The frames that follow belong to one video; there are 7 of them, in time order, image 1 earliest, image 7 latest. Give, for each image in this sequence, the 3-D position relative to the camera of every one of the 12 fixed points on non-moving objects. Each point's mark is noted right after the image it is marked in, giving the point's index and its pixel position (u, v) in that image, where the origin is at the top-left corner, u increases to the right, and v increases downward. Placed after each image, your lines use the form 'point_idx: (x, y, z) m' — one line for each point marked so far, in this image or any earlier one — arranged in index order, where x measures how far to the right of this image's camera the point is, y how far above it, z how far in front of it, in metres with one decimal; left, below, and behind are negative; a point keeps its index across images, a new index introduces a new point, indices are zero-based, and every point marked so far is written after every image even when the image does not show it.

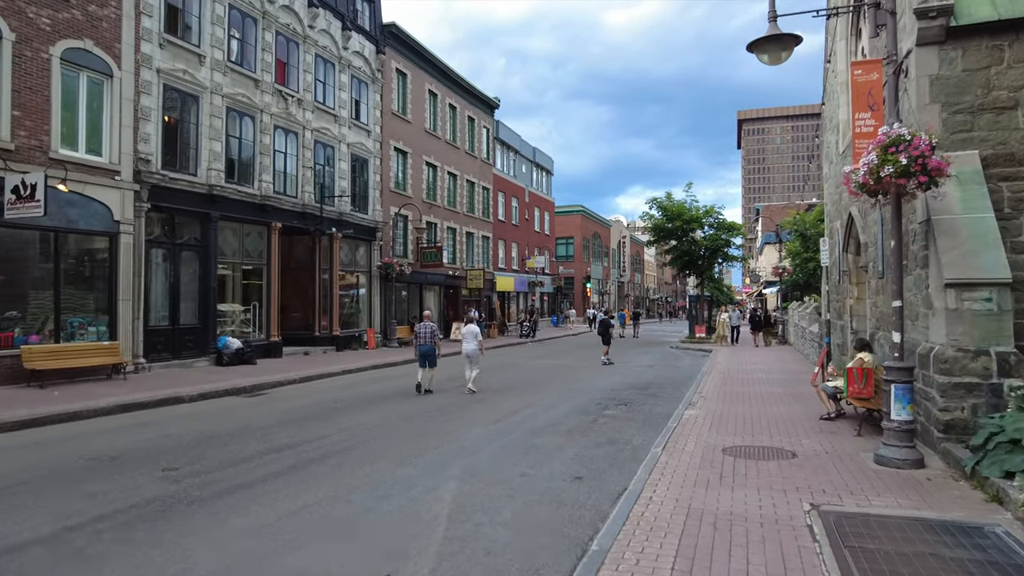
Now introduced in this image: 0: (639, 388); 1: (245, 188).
0: (+2.9, -2.3, +15.1) m
1: (-7.7, +2.9, +19.3) m
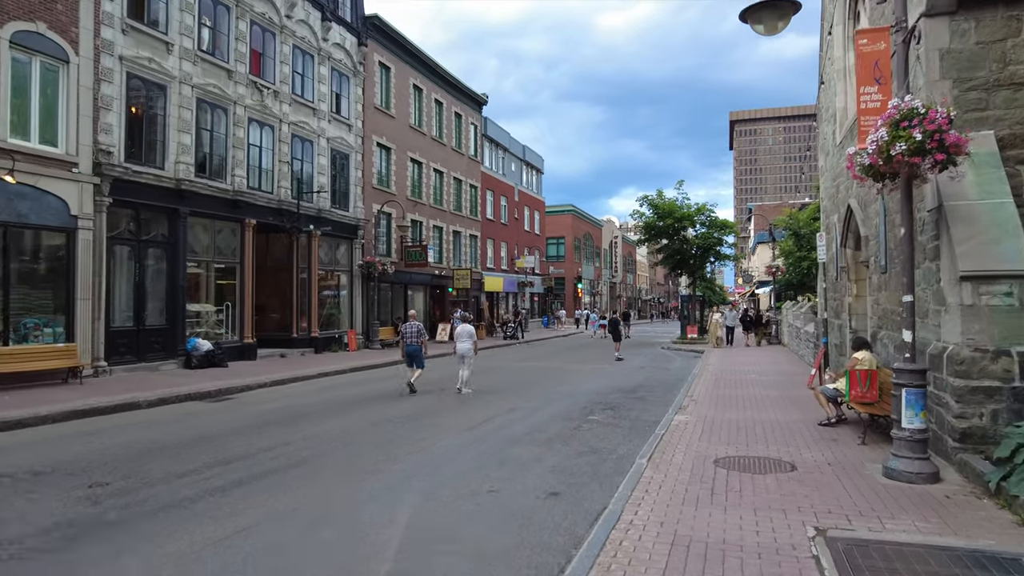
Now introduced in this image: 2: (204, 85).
0: (+2.5, -2.2, +14.3) m
1: (-8.2, +2.9, +18.4) m
2: (-8.3, +5.5, +18.0) m
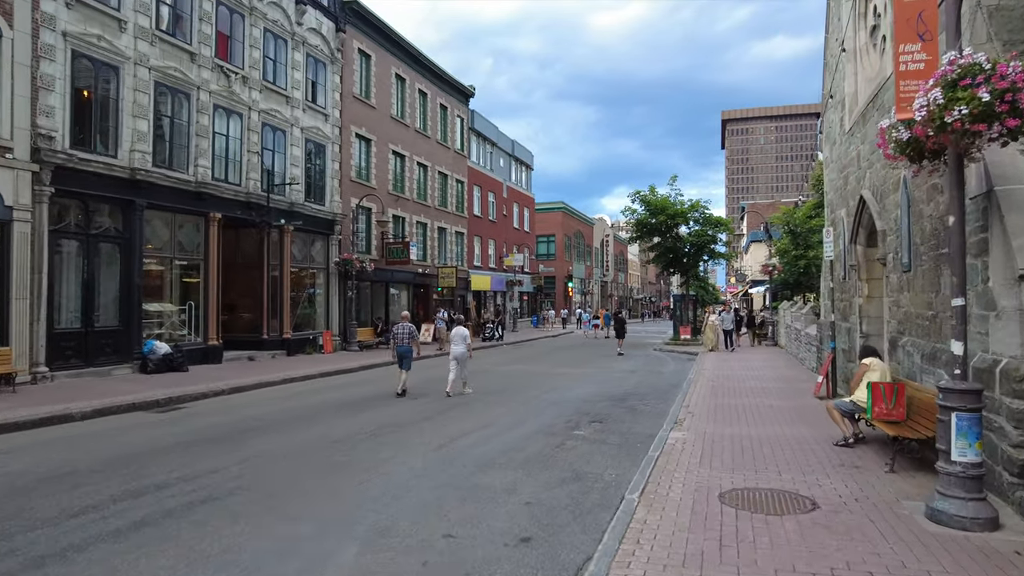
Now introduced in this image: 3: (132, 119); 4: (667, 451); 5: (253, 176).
0: (+2.1, -2.2, +13.2) m
1: (-8.6, +2.9, +17.1) m
2: (-8.7, +5.5, +16.7) m
3: (-9.0, +4.0, +15.8) m
4: (+1.8, -1.9, +7.9) m
5: (-7.7, +3.3, +19.9) m
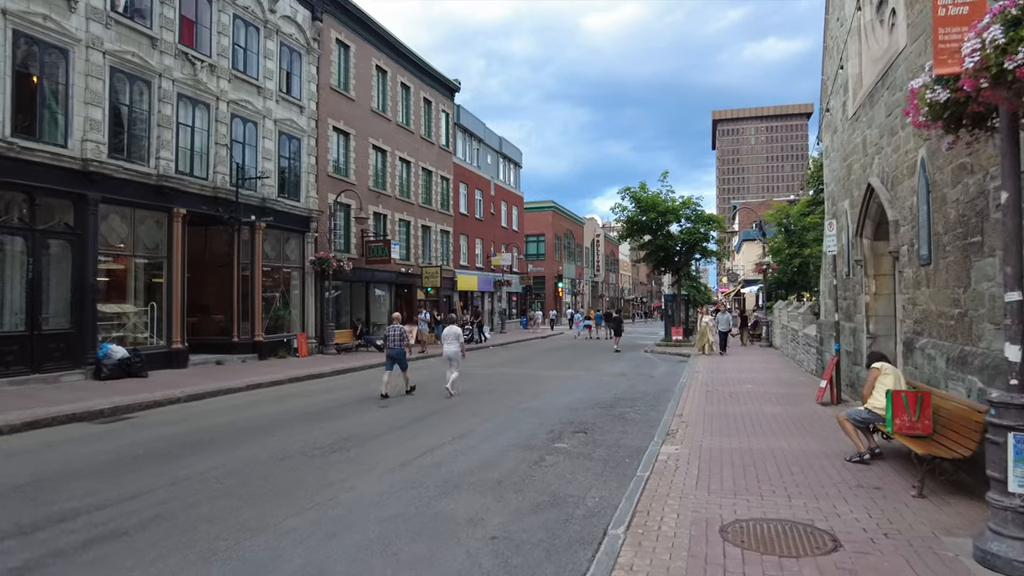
0: (+1.7, -2.2, +12.2) m
1: (-9.0, +2.9, +16.0) m
2: (-9.1, +5.5, +15.6) m
3: (-9.4, +4.0, +14.7) m
4: (+1.5, -1.9, +7.0) m
5: (-8.2, +3.3, +18.8) m
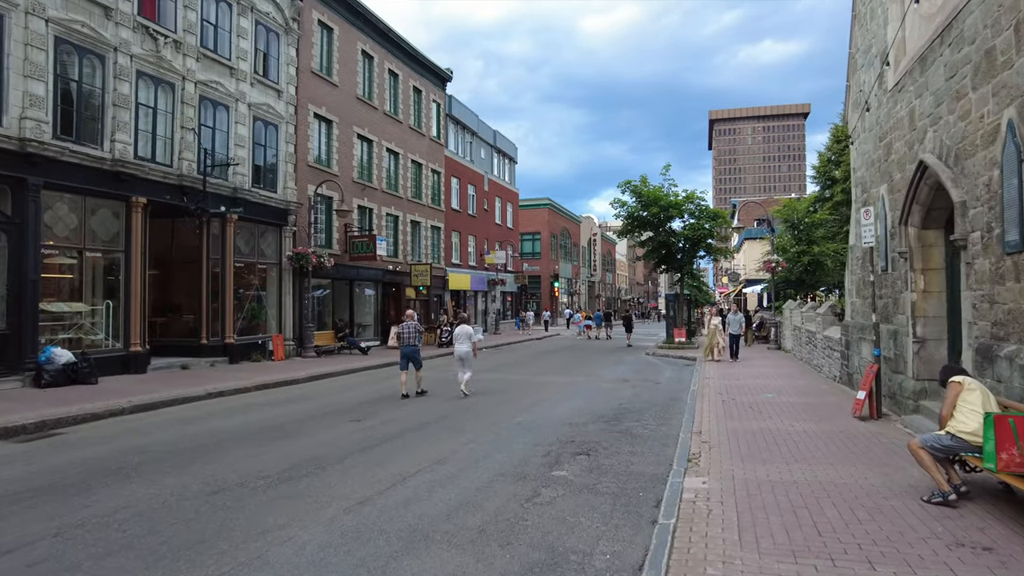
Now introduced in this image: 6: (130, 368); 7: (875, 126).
0: (+1.6, -2.1, +10.7) m
1: (-9.2, +3.0, +14.4) m
2: (-9.3, +5.6, +14.0) m
3: (-9.6, +4.1, +13.1) m
4: (+1.4, -1.8, +5.4) m
5: (-8.4, +3.4, +17.2) m
6: (-8.9, -1.8, +15.6) m
7: (+6.0, +2.7, +11.1) m
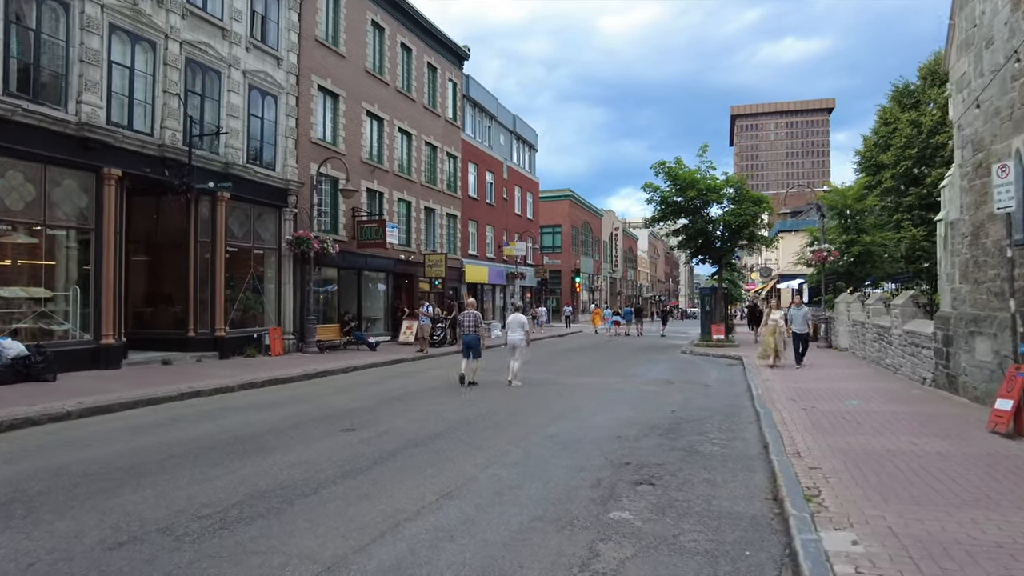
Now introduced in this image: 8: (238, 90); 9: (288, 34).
0: (+2.0, -1.8, +8.4) m
1: (-8.7, +3.3, +12.5) m
2: (-8.8, +5.9, +12.0) m
3: (-9.1, +4.4, +11.2) m
4: (+1.7, -1.6, +3.2) m
5: (-7.8, +3.7, +15.2) m
6: (-8.4, -1.5, +13.6) m
7: (+6.5, +3.0, +8.8) m
8: (-7.1, +5.1, +17.4) m
9: (-6.5, +7.4, +19.3) m
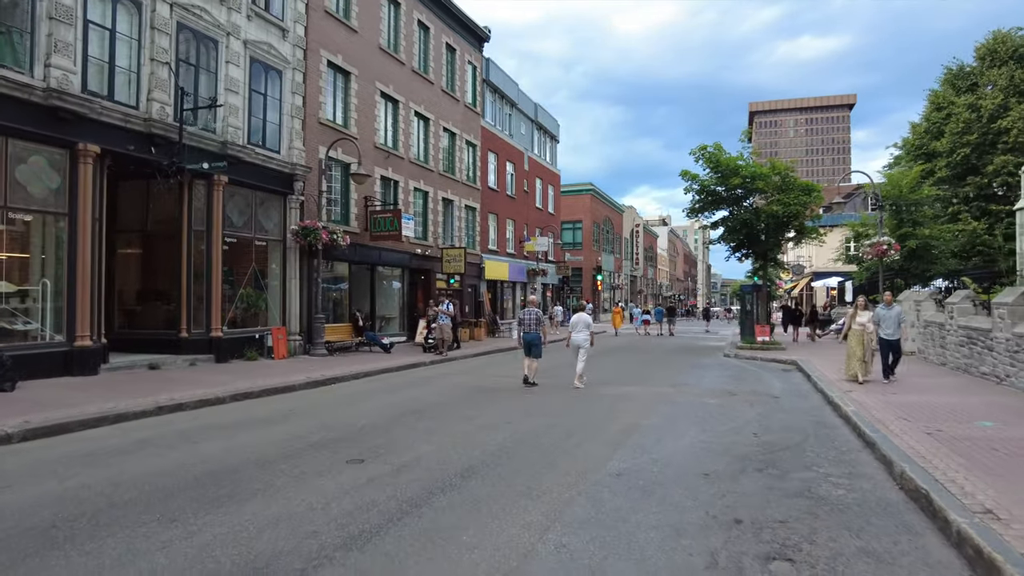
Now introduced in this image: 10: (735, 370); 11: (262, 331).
0: (+2.5, -1.8, +6.4) m
1: (-8.1, +3.5, +10.7) m
2: (-8.2, +6.0, +10.2) m
3: (-8.5, +4.5, +9.4) m
4: (+2.1, -1.5, +1.2) m
5: (-7.1, +3.8, +13.4) m
6: (-7.7, -1.4, +11.8) m
7: (+7.0, +3.0, +6.7) m
8: (-6.4, +5.3, +15.5) m
9: (-5.7, +7.5, +17.5) m
10: (+5.3, -2.0, +16.3) m
11: (-6.1, -1.0, +16.4) m
